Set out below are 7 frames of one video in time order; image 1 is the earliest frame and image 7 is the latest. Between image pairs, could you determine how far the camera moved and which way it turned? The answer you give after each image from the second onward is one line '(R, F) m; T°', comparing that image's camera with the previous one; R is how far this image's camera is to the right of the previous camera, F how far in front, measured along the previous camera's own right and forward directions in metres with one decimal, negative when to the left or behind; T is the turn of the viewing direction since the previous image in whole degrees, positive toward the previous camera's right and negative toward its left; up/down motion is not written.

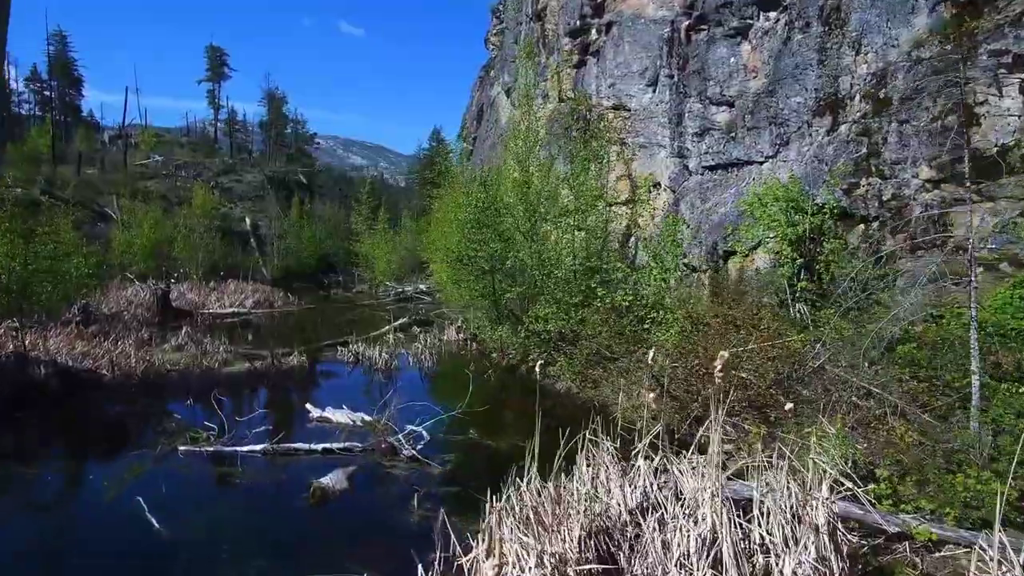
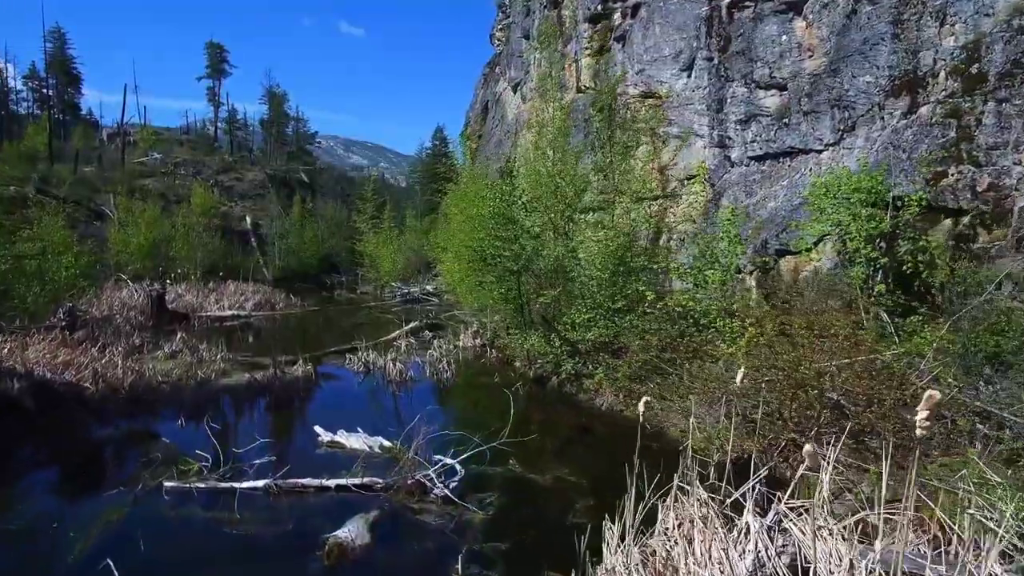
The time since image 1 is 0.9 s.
(-0.6, +1.7) m; 0°
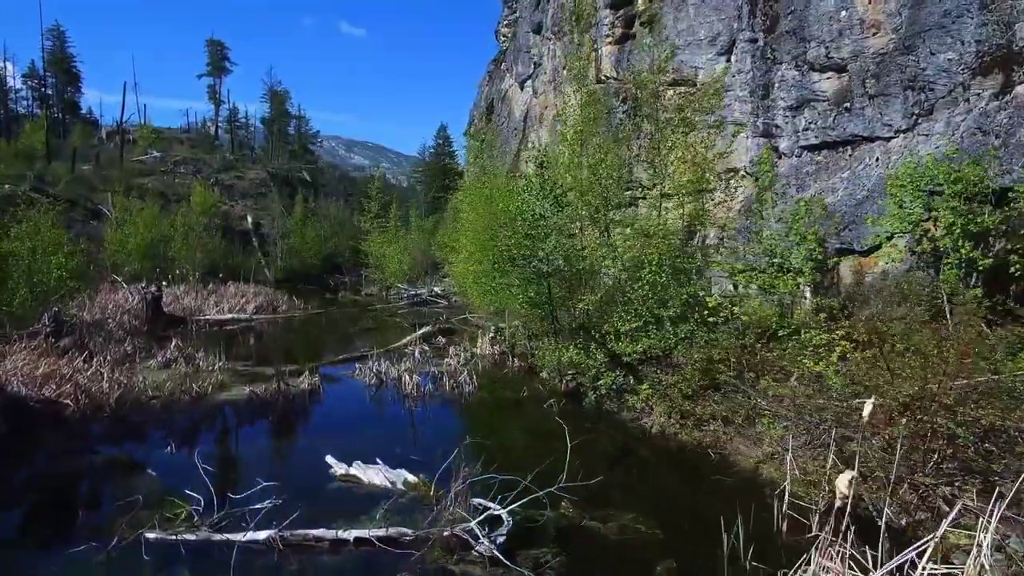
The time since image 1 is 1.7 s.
(-0.5, +1.6) m; 0°
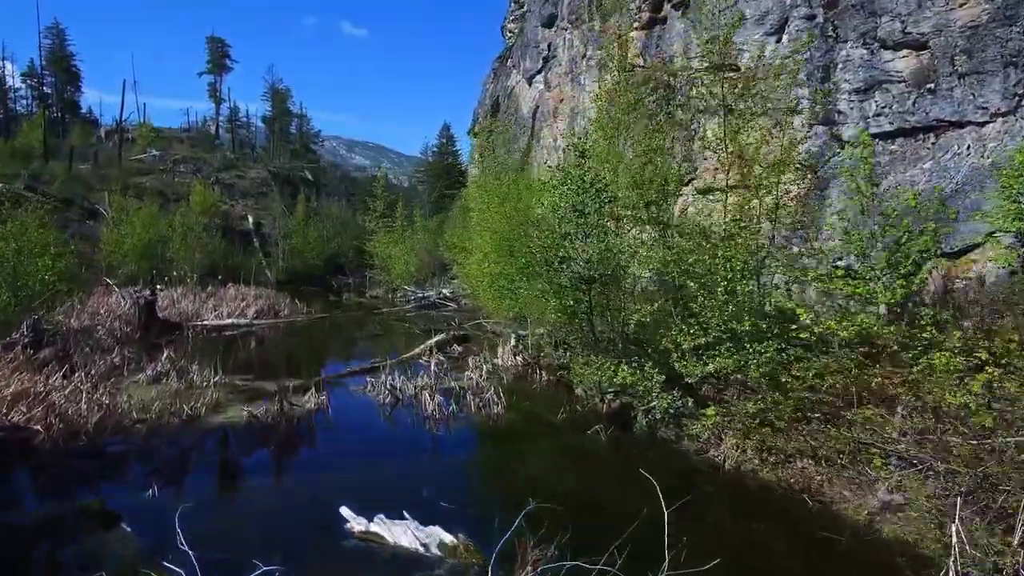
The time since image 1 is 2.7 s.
(-0.6, +1.7) m; 0°
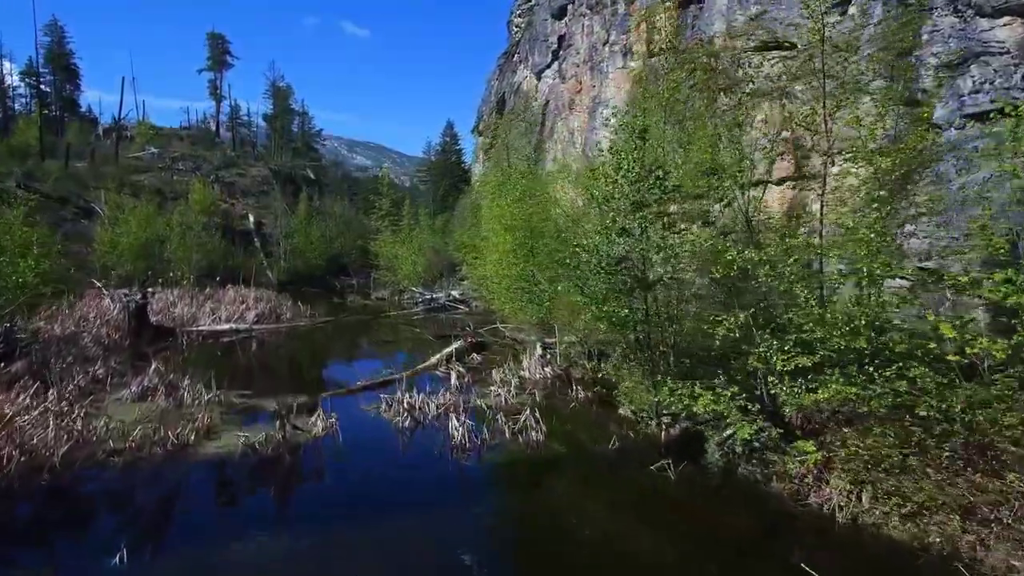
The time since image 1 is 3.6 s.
(-0.6, +1.8) m; 0°
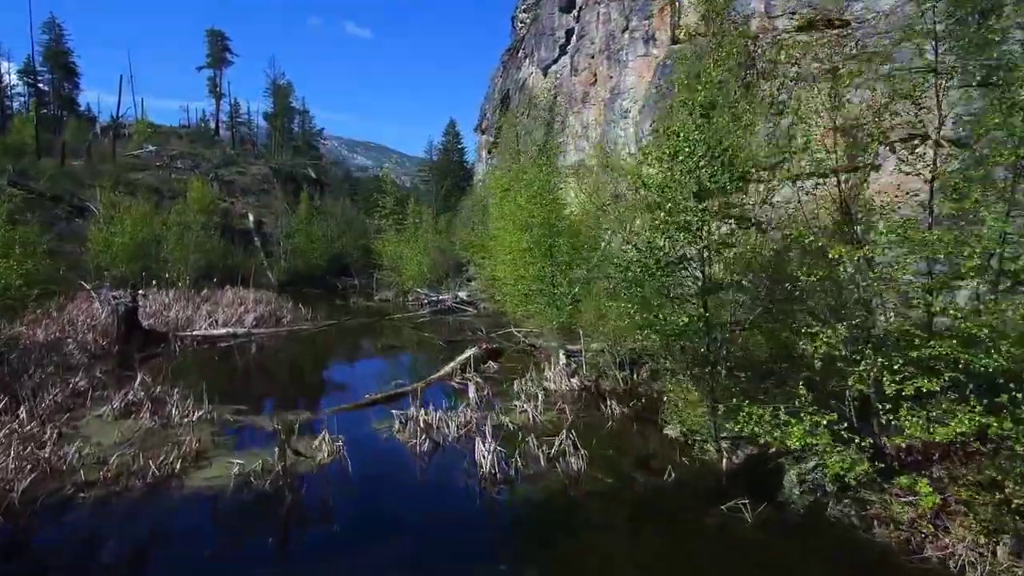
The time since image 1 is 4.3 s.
(-0.4, +1.4) m; 0°
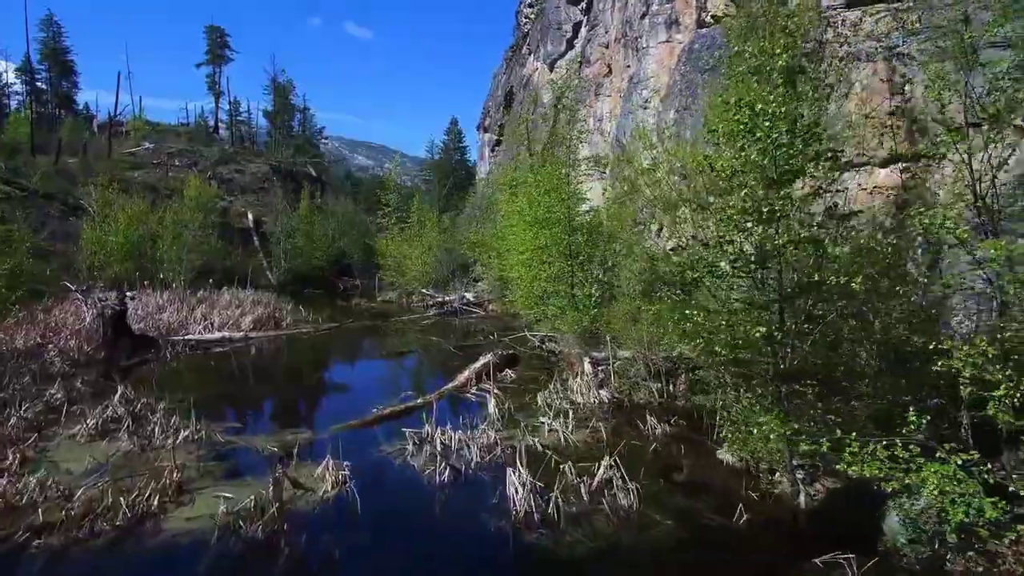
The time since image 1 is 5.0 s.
(-0.4, +1.4) m; 0°
